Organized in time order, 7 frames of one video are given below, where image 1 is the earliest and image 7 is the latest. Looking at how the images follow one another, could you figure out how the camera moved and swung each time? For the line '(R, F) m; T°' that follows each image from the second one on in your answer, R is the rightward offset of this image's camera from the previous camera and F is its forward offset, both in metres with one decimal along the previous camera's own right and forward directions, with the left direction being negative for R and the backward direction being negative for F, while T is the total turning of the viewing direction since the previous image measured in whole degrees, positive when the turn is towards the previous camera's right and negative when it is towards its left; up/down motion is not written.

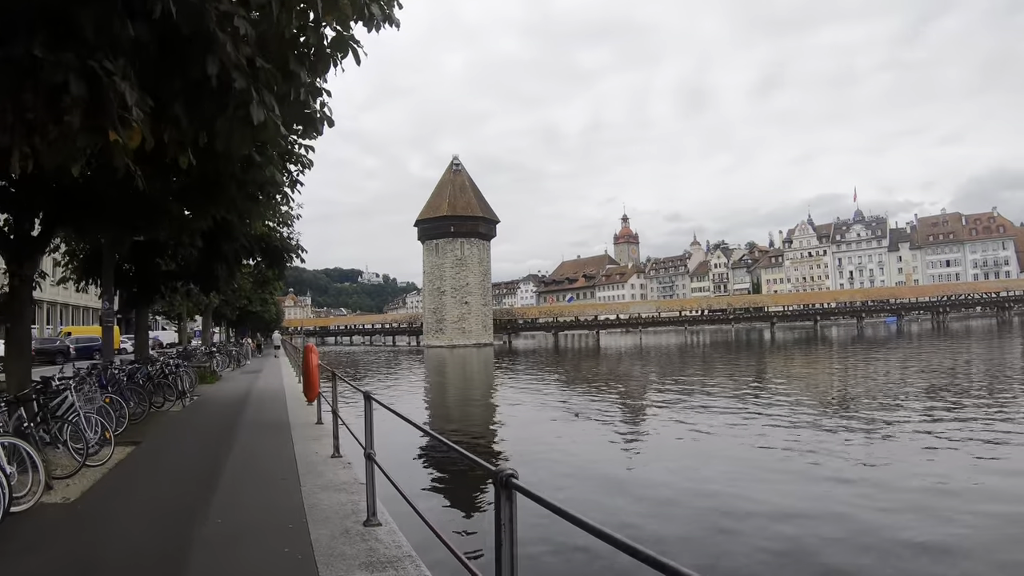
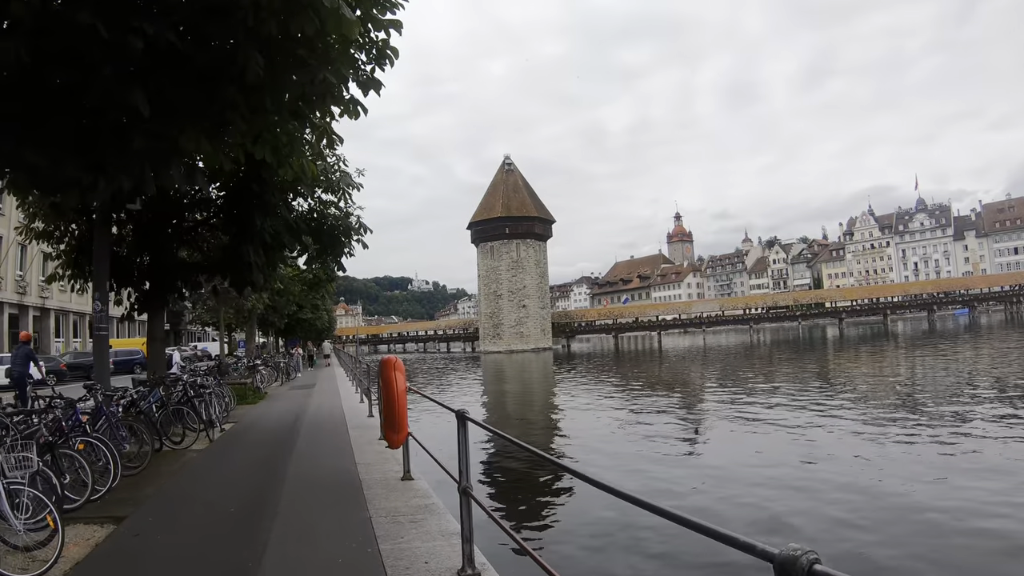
(-0.9, +2.6) m; -4°
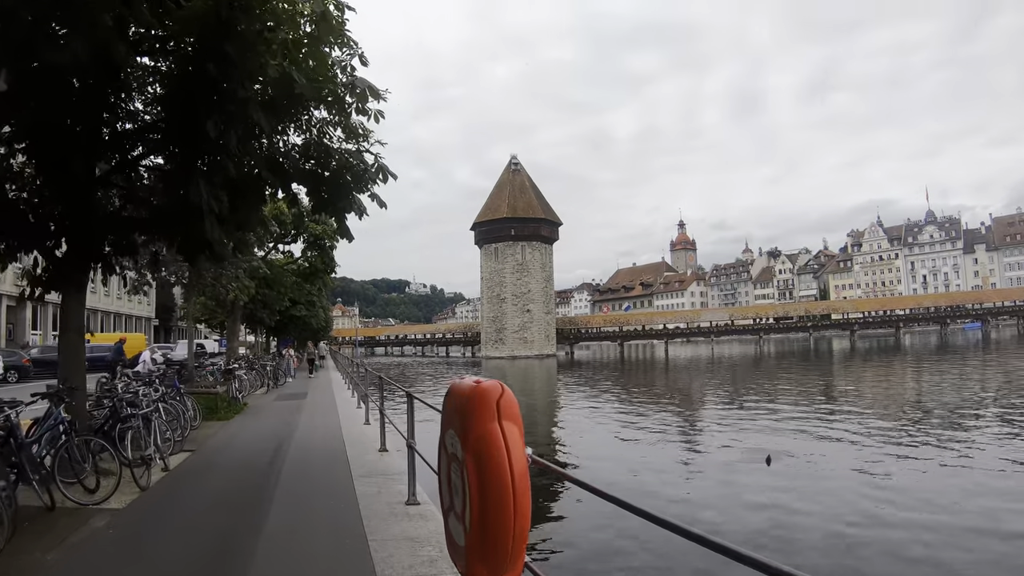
(-0.6, +2.3) m; 0°
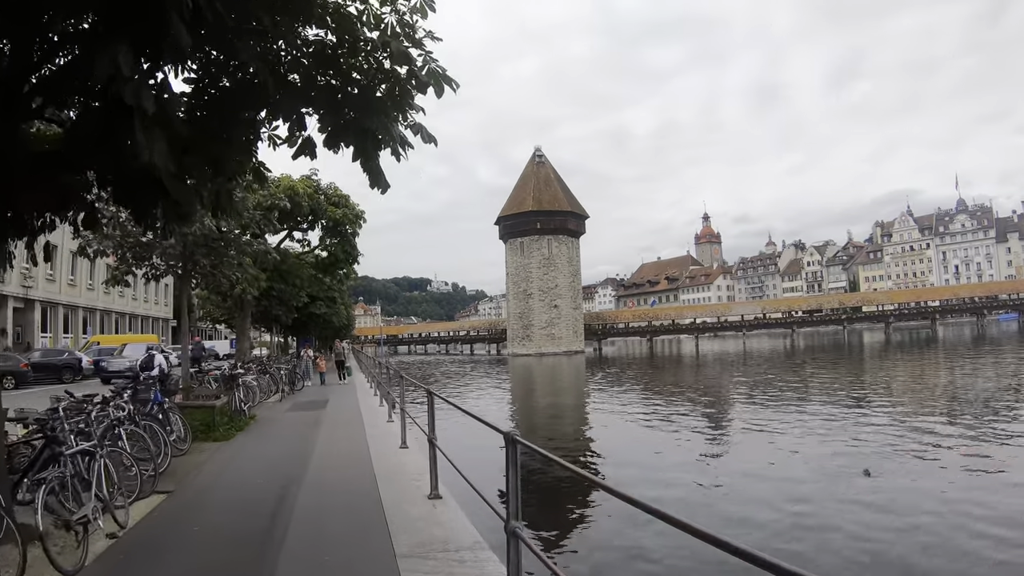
(-0.4, +1.6) m; -2°
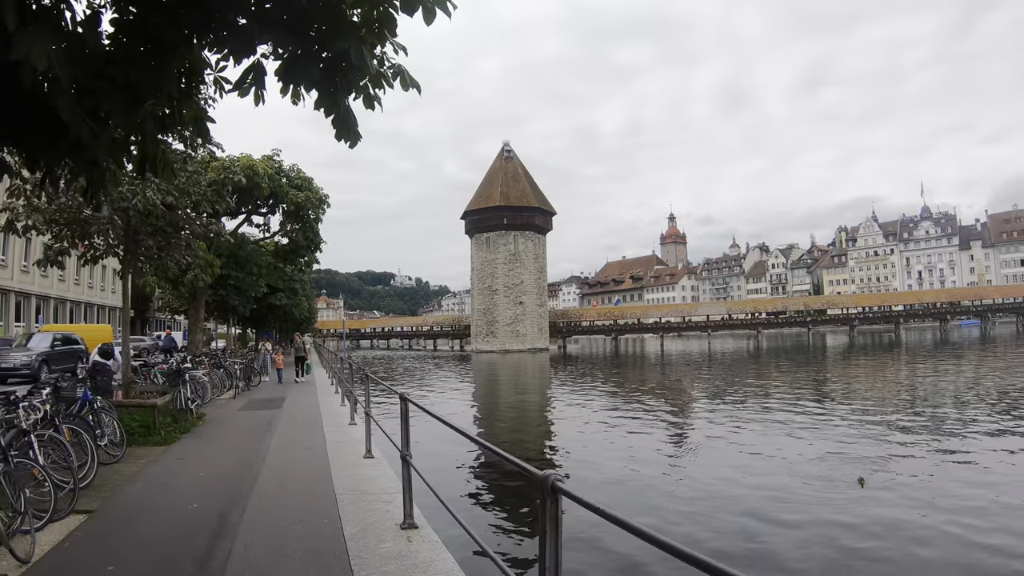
(-0.2, +0.6) m; +3°
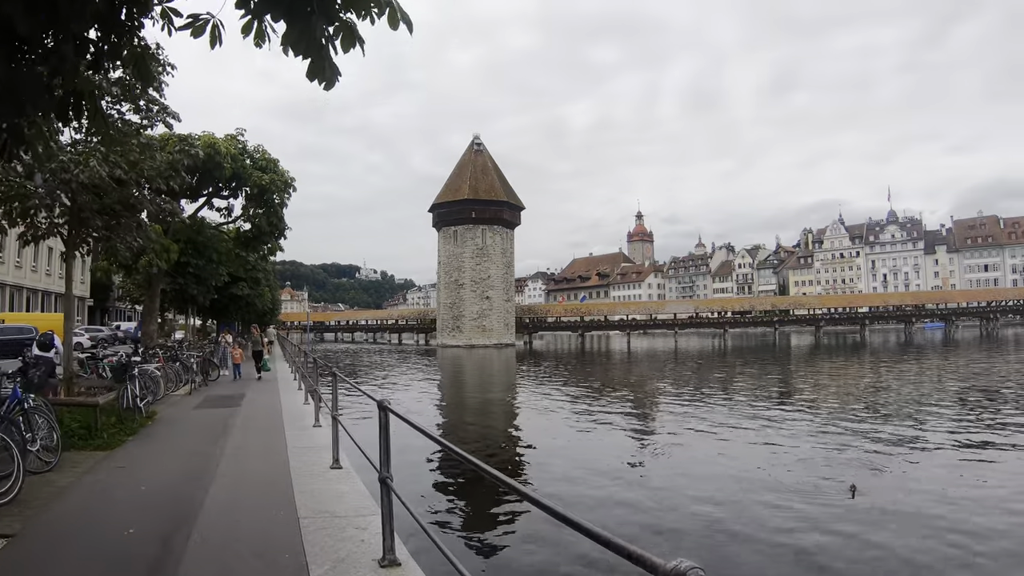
(-0.2, +0.5) m; +3°
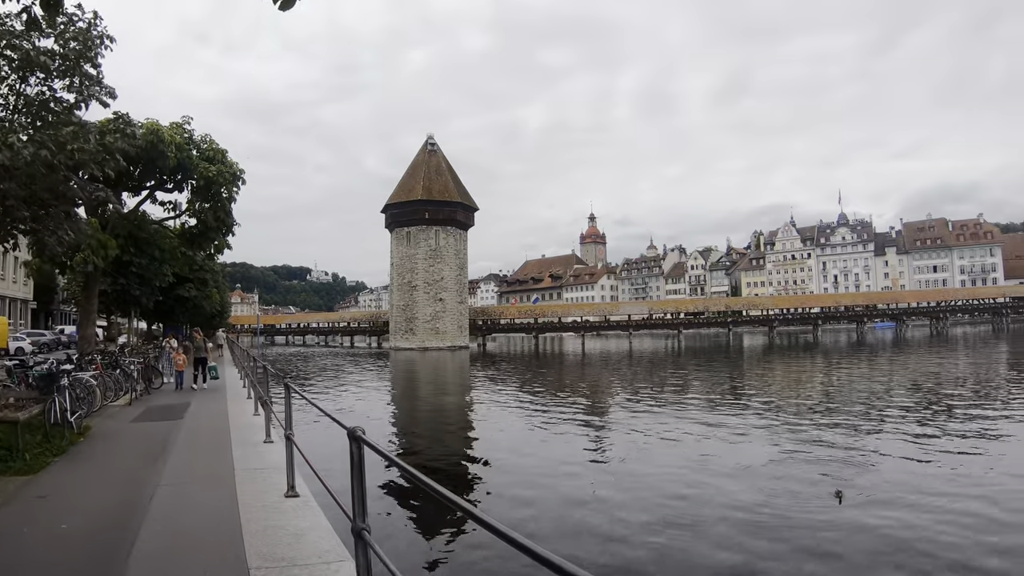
(-0.2, +0.4) m; +4°
